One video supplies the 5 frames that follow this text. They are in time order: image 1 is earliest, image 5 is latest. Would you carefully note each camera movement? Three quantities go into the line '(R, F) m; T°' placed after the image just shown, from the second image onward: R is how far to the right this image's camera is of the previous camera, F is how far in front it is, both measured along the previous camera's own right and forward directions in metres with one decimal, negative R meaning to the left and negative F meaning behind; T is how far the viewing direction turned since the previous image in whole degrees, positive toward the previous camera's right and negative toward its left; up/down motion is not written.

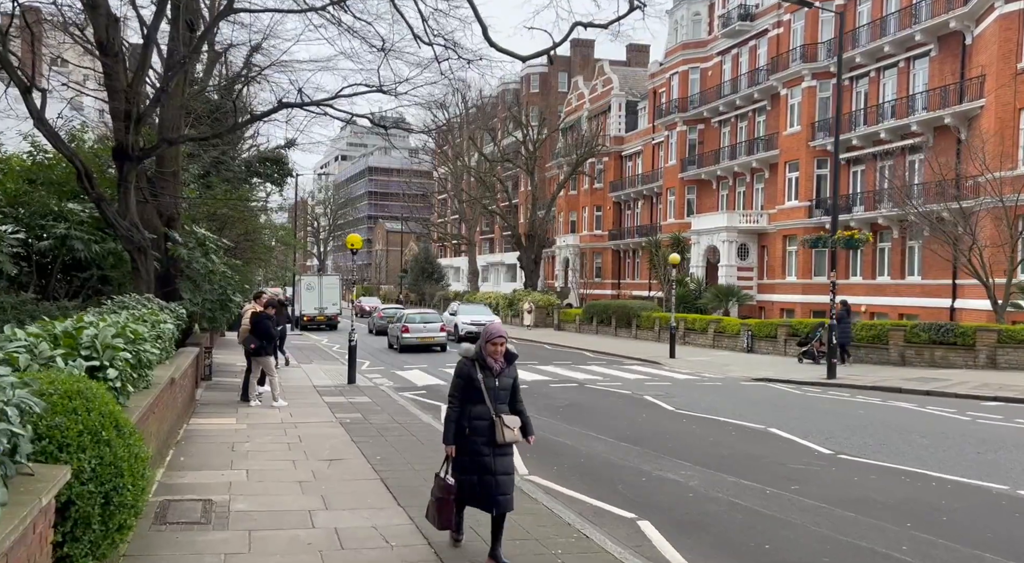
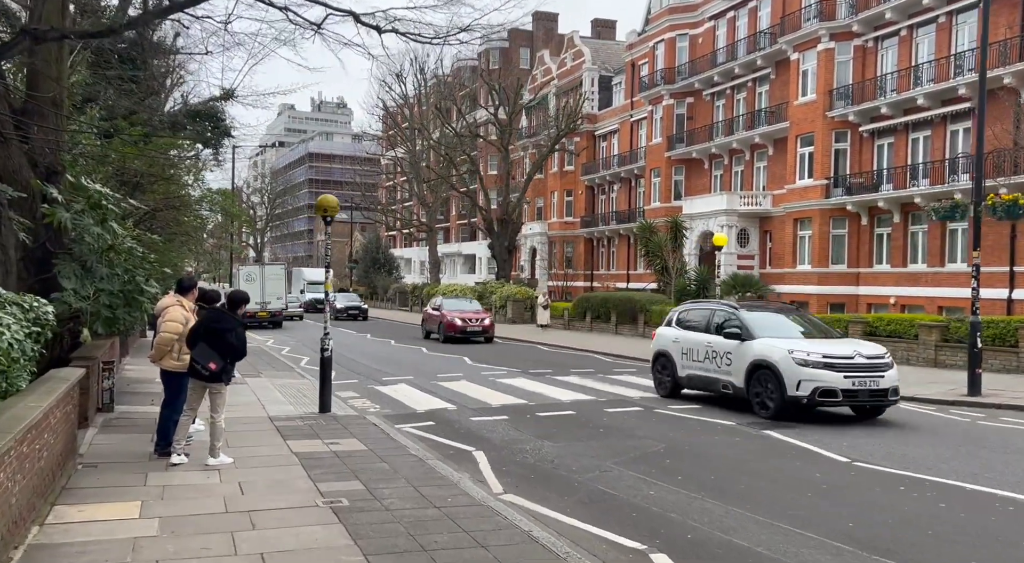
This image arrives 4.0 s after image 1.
(-1.6, +5.4) m; +4°
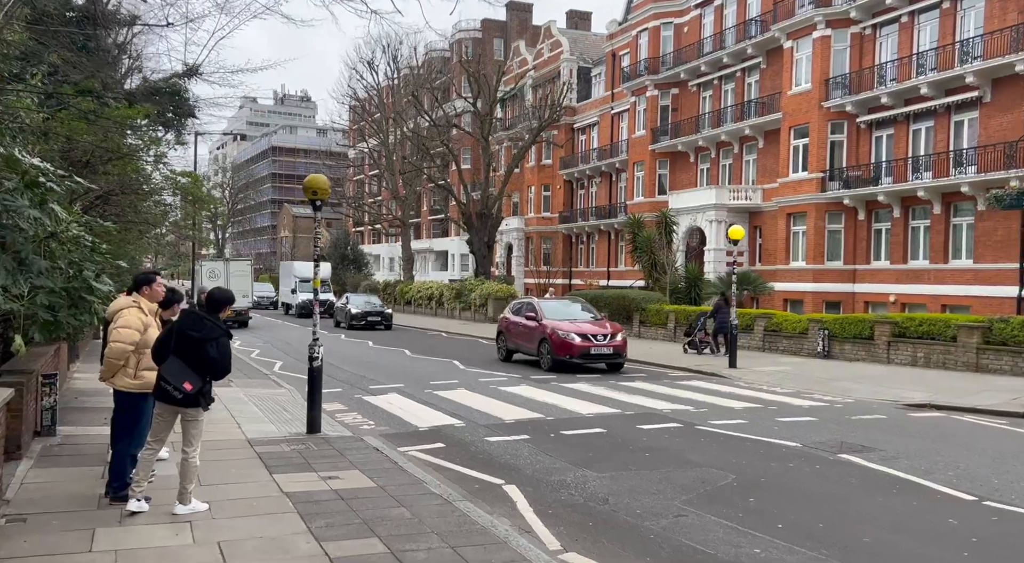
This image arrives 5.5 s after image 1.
(-0.8, +1.9) m; +3°
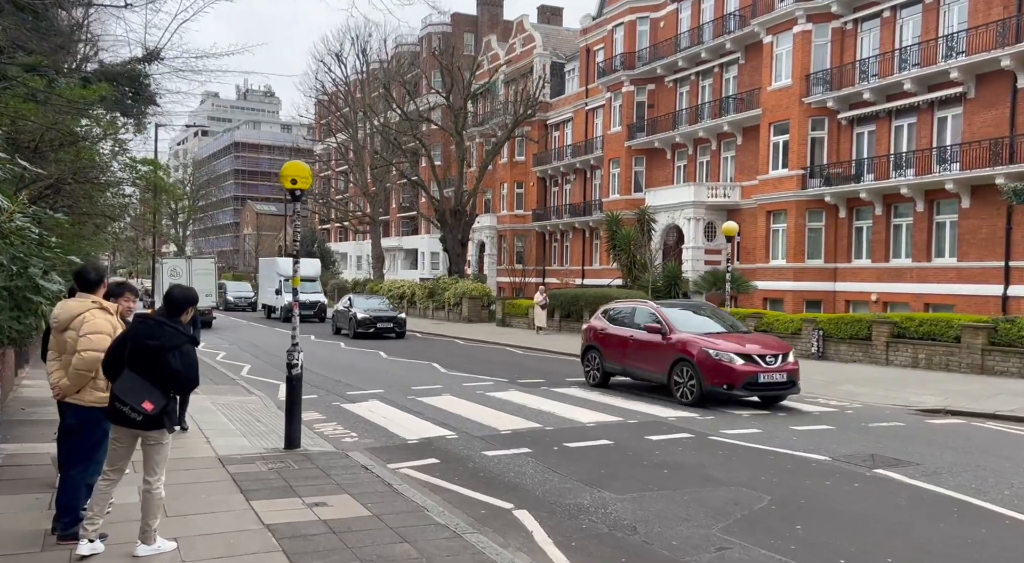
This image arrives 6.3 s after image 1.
(-0.4, +1.0) m; +2°
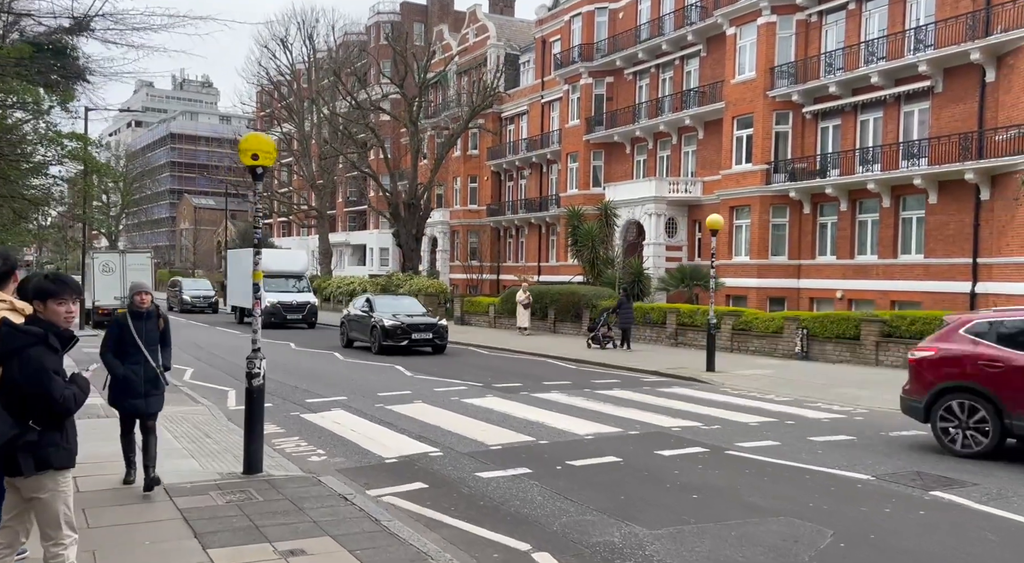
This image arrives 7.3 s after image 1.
(-0.6, +1.3) m; +4°
